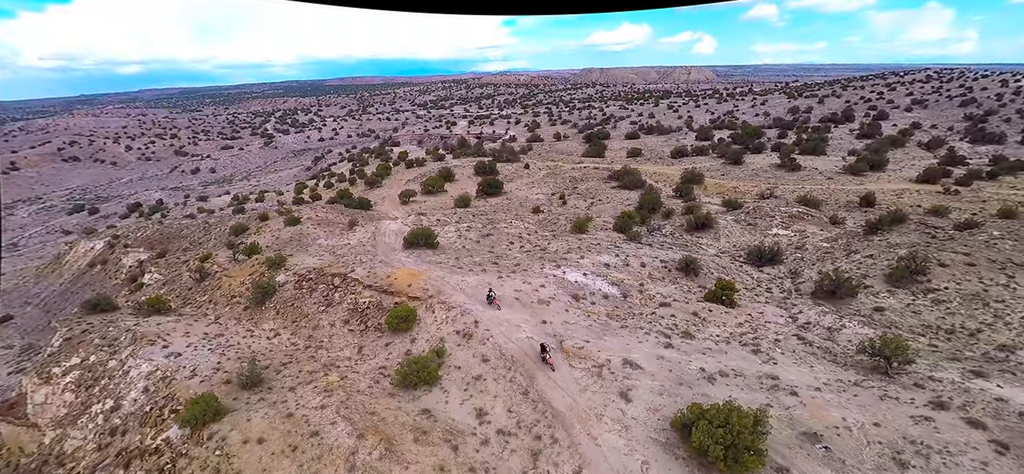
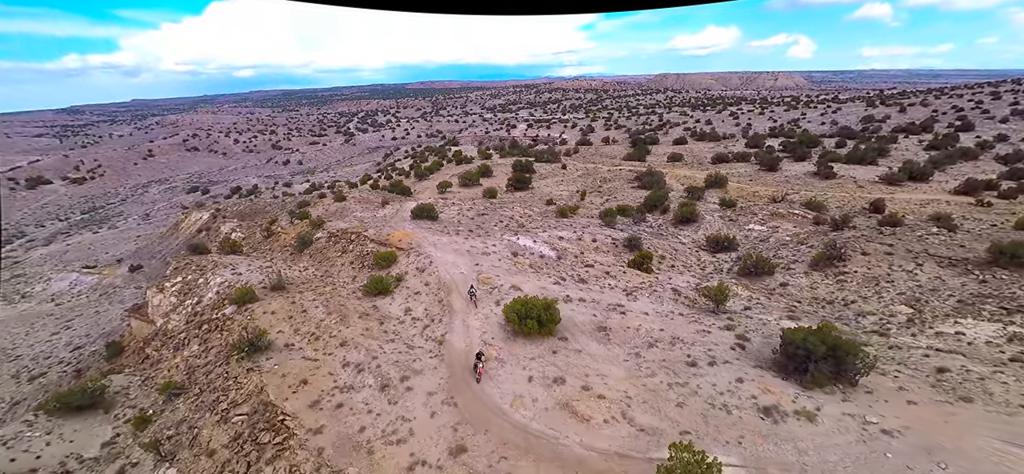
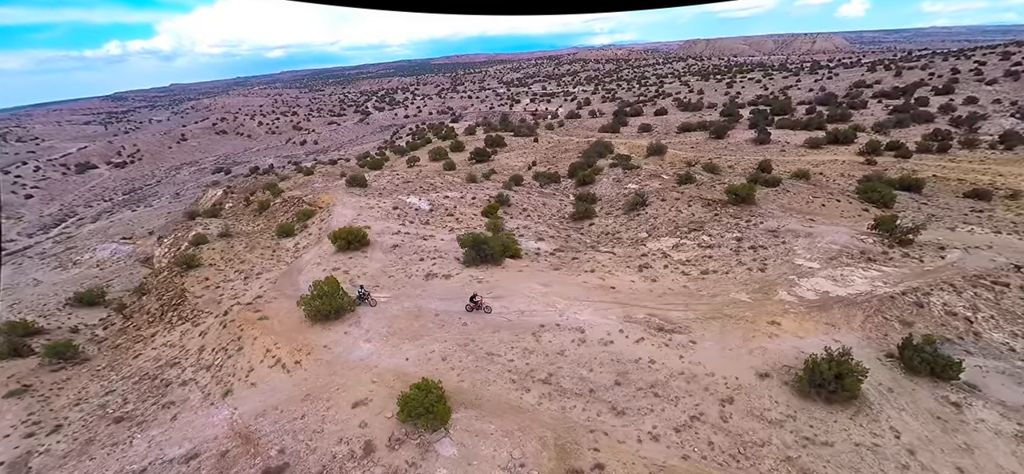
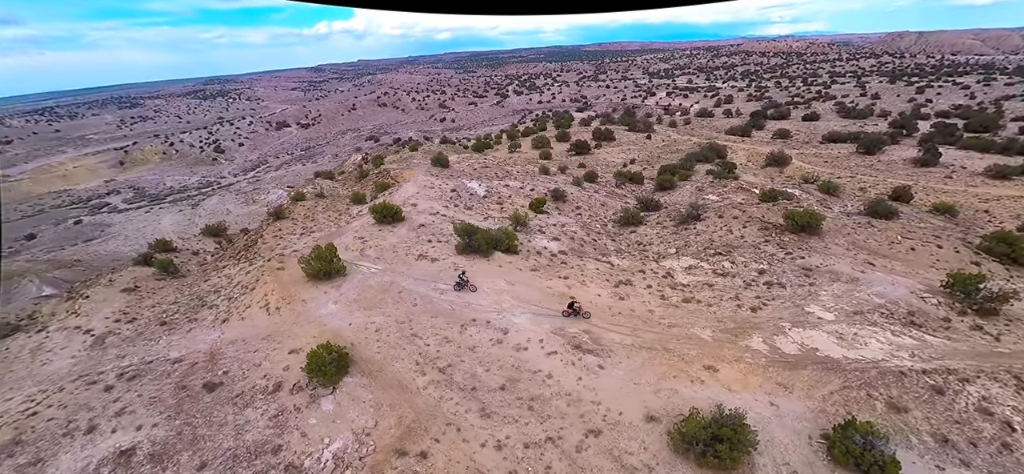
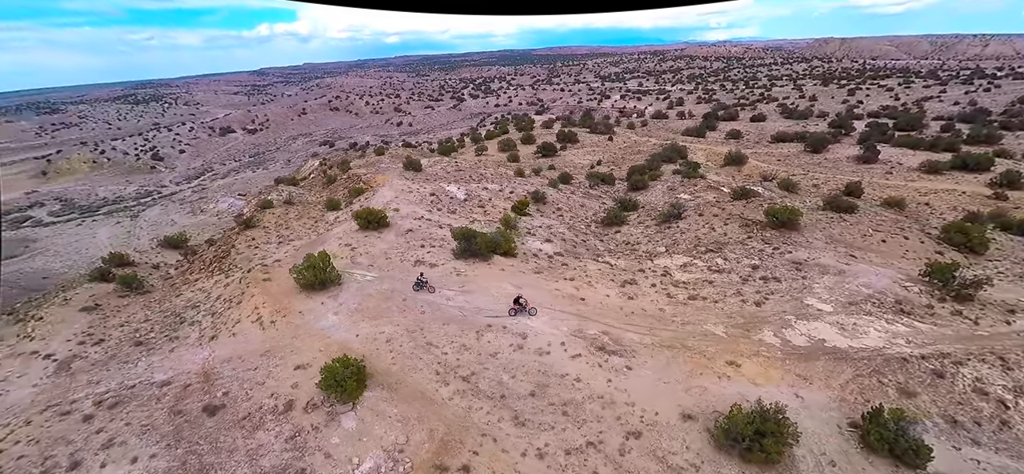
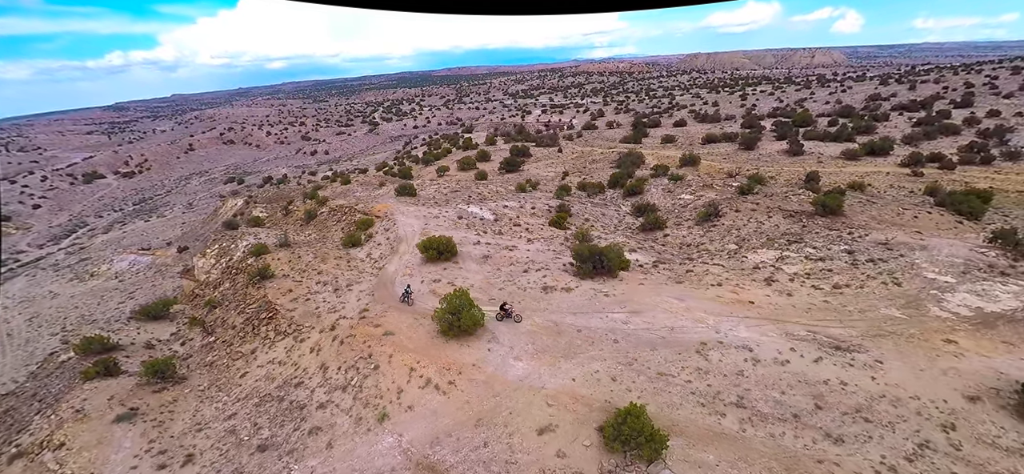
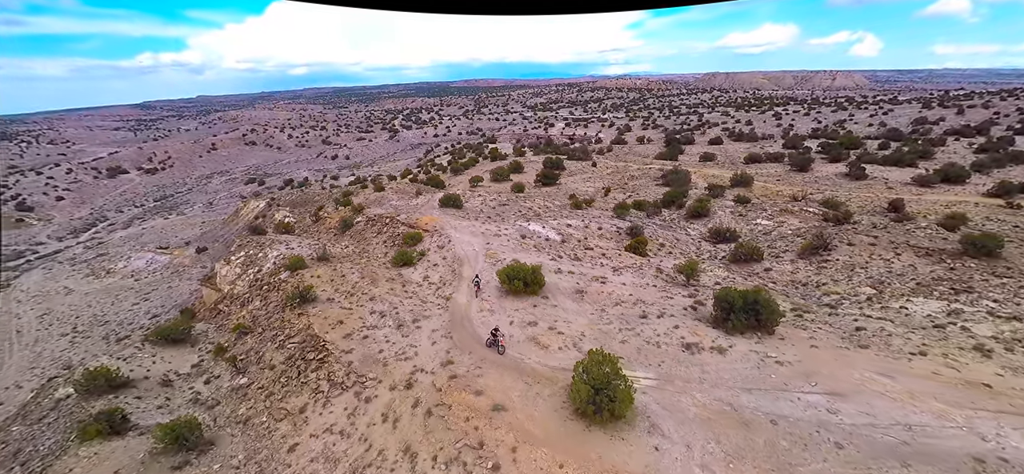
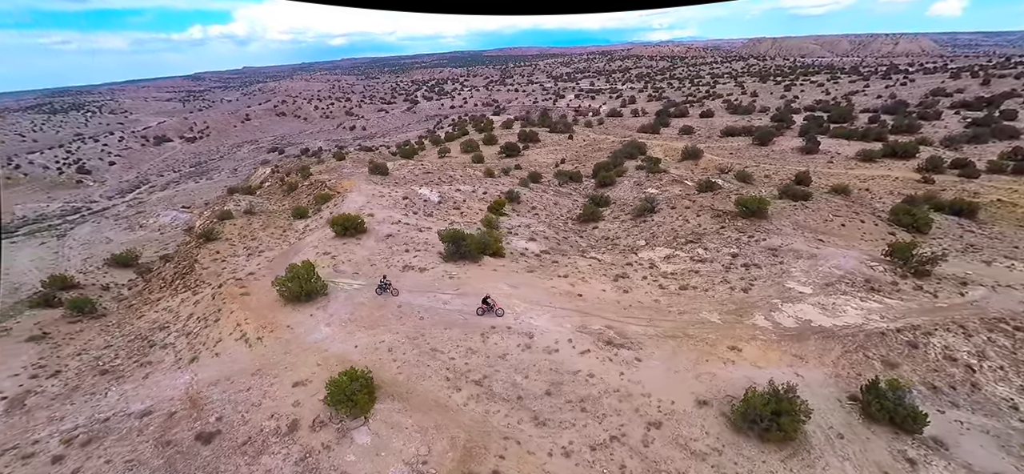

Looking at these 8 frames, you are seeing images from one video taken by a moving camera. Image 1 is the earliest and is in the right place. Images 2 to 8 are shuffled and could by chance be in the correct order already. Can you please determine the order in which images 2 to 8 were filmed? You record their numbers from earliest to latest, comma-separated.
2, 7, 6, 3, 8, 5, 4
